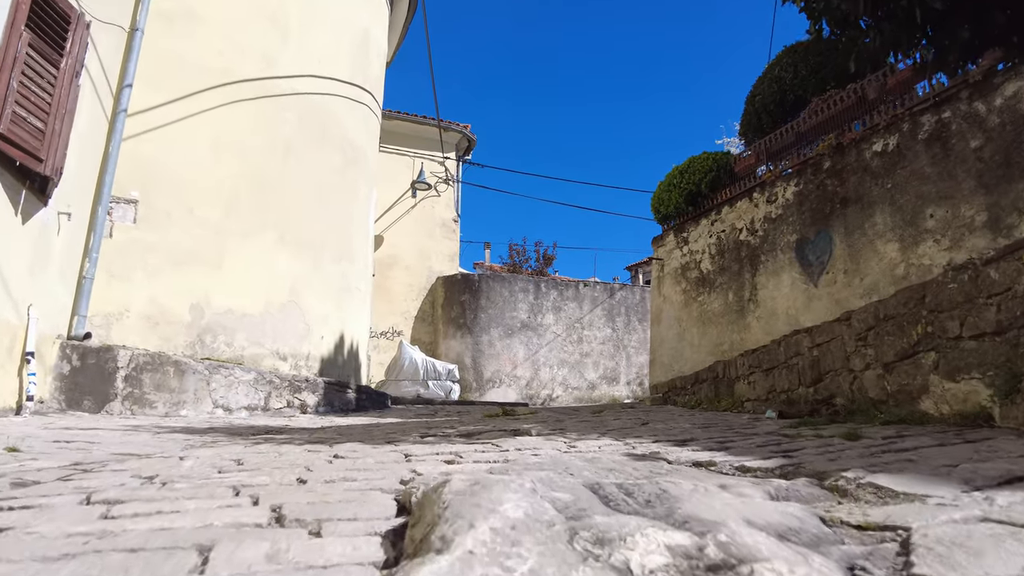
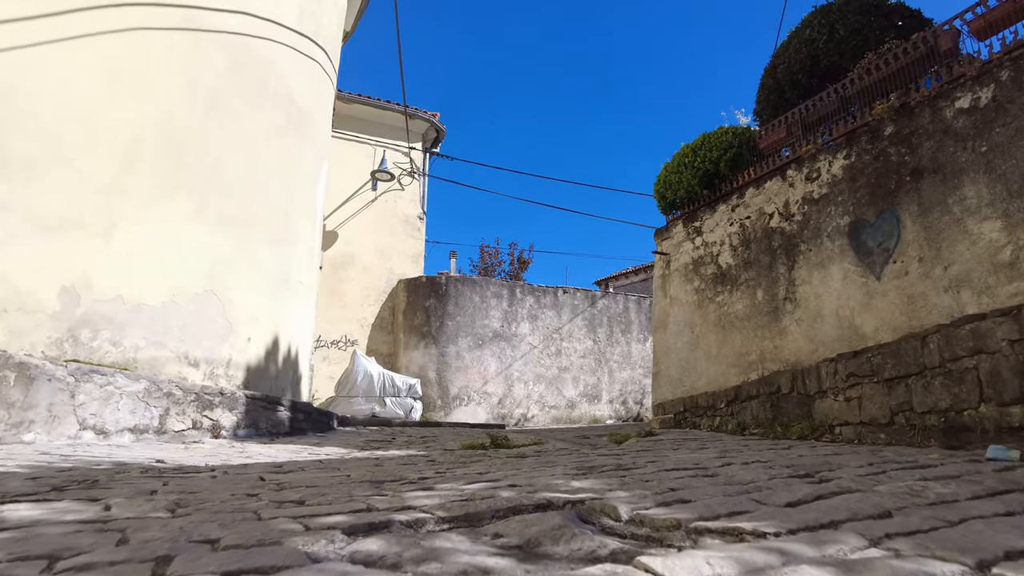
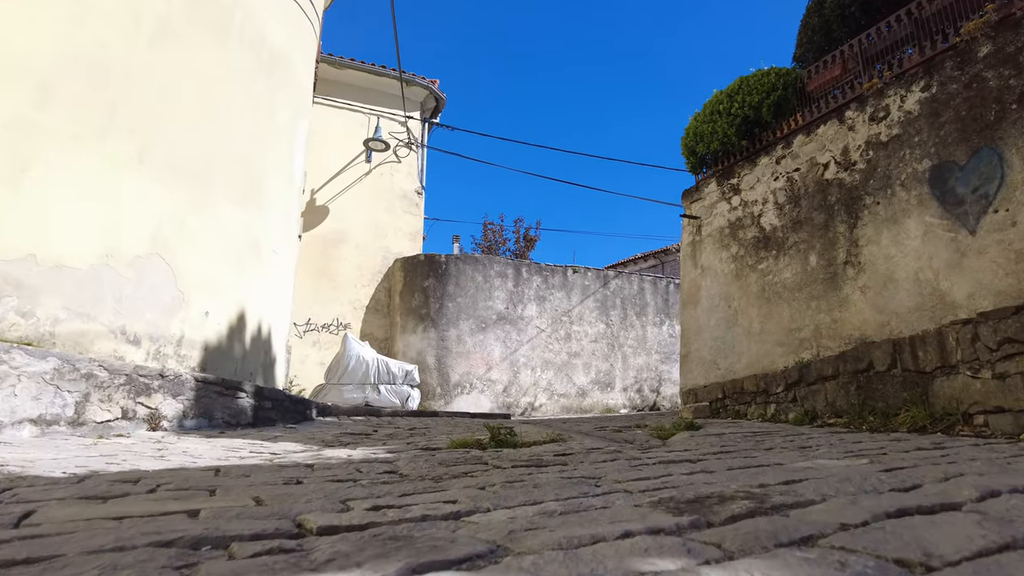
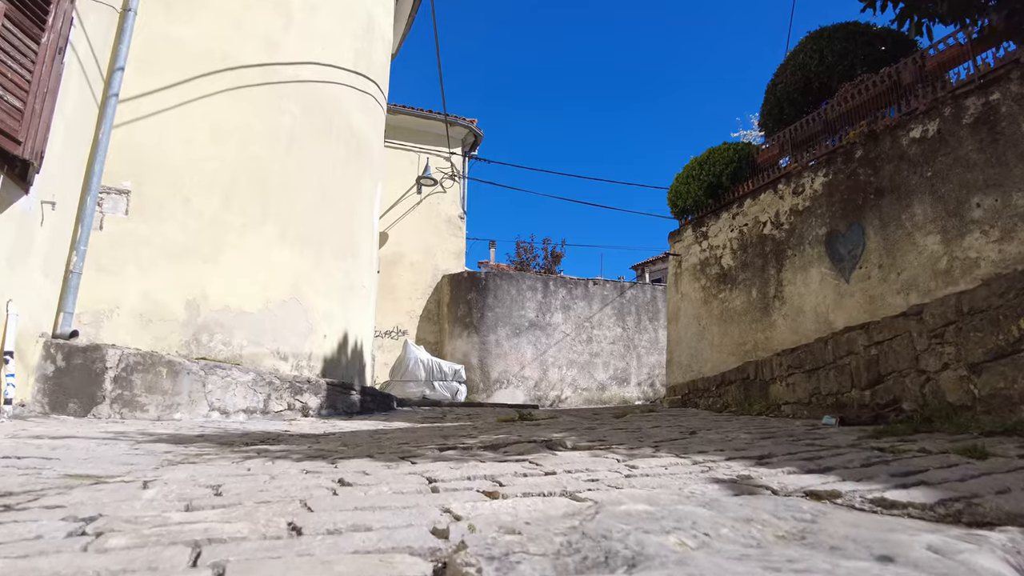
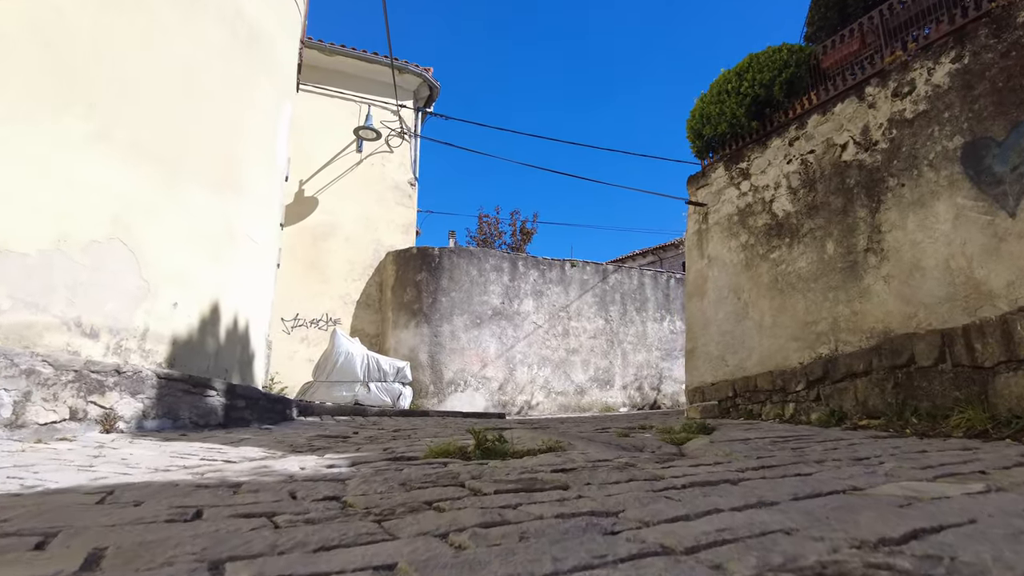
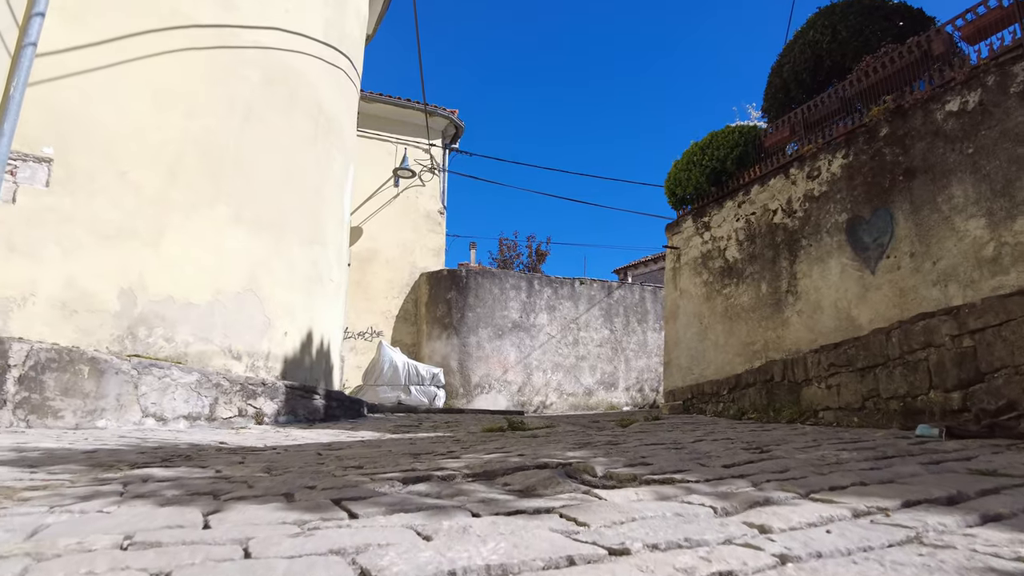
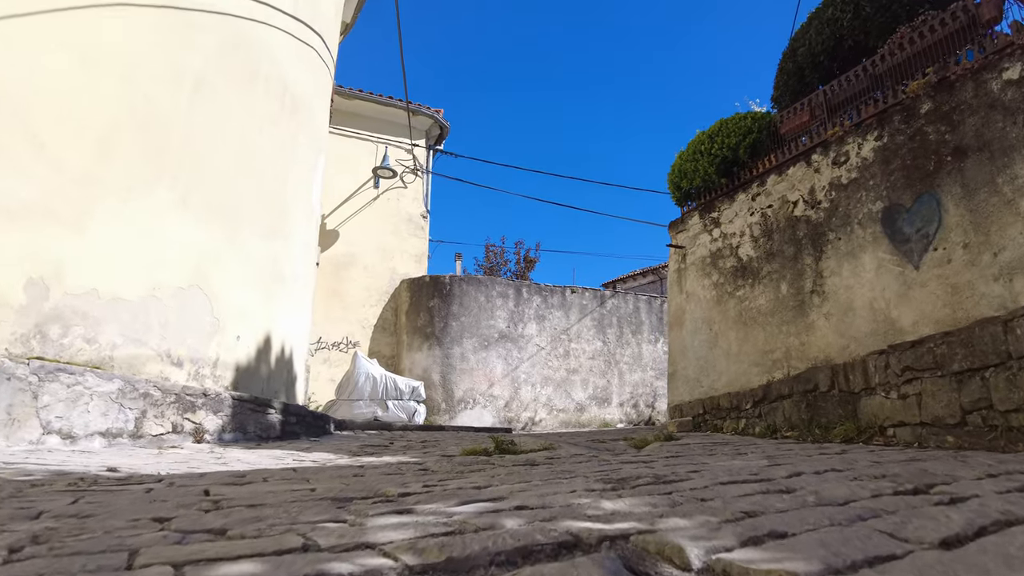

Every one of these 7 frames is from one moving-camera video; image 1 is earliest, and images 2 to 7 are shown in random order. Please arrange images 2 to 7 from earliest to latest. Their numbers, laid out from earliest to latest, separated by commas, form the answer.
4, 6, 2, 7, 3, 5
